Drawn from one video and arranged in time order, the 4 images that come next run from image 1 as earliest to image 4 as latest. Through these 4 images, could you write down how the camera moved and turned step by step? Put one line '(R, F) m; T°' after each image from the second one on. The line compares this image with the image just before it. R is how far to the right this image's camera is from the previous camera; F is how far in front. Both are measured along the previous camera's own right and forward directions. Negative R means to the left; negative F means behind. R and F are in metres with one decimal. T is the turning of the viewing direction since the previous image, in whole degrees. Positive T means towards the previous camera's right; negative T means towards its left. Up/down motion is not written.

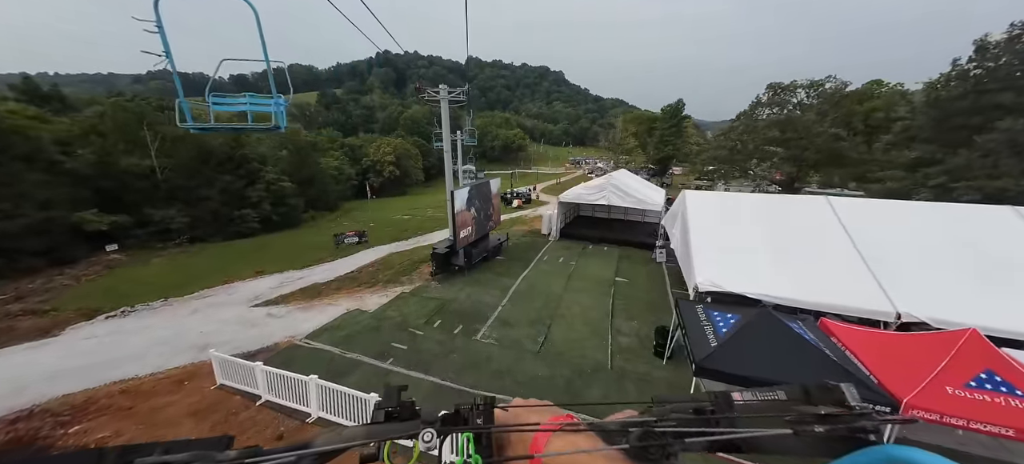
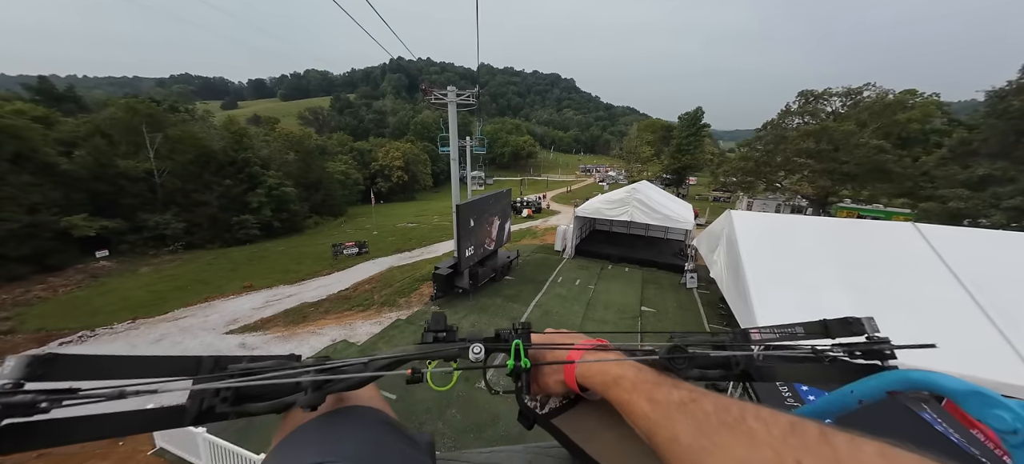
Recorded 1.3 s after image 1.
(-0.2, +1.9) m; -1°
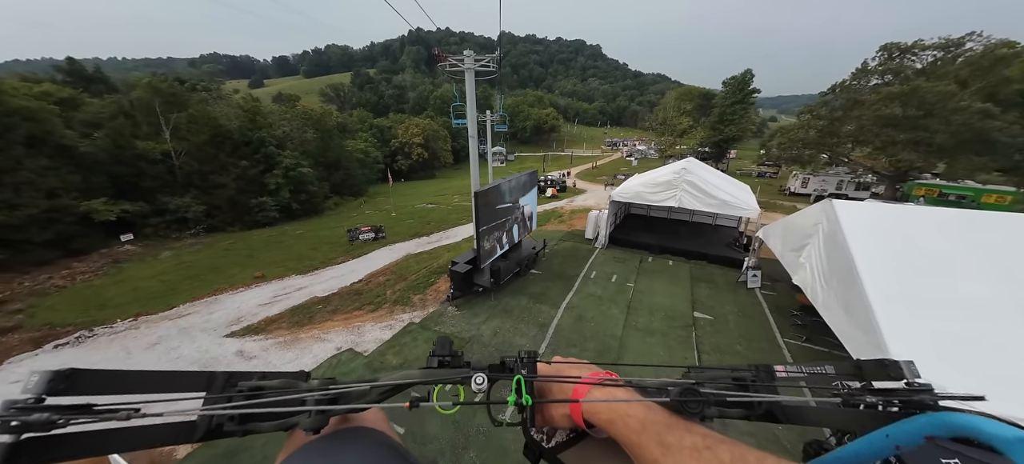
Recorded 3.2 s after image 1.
(-0.3, +2.0) m; -4°
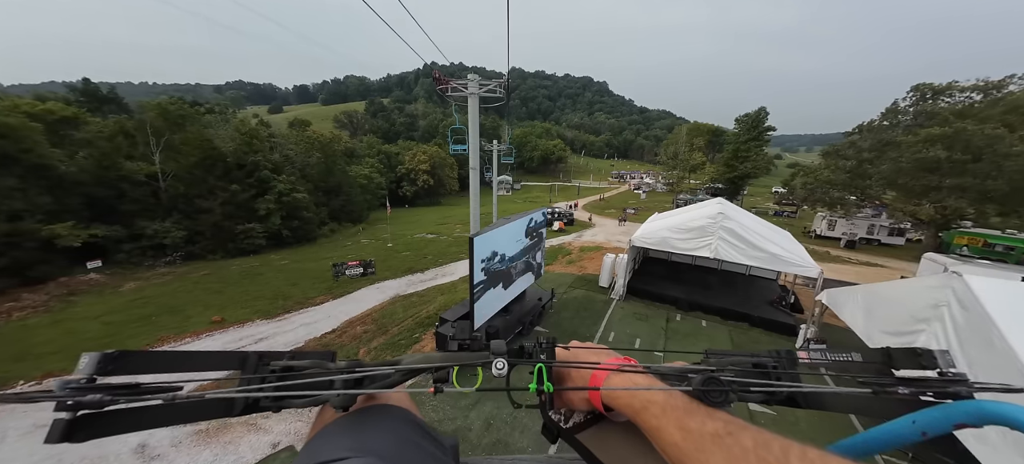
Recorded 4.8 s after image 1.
(0.0, +2.2) m; -1°
